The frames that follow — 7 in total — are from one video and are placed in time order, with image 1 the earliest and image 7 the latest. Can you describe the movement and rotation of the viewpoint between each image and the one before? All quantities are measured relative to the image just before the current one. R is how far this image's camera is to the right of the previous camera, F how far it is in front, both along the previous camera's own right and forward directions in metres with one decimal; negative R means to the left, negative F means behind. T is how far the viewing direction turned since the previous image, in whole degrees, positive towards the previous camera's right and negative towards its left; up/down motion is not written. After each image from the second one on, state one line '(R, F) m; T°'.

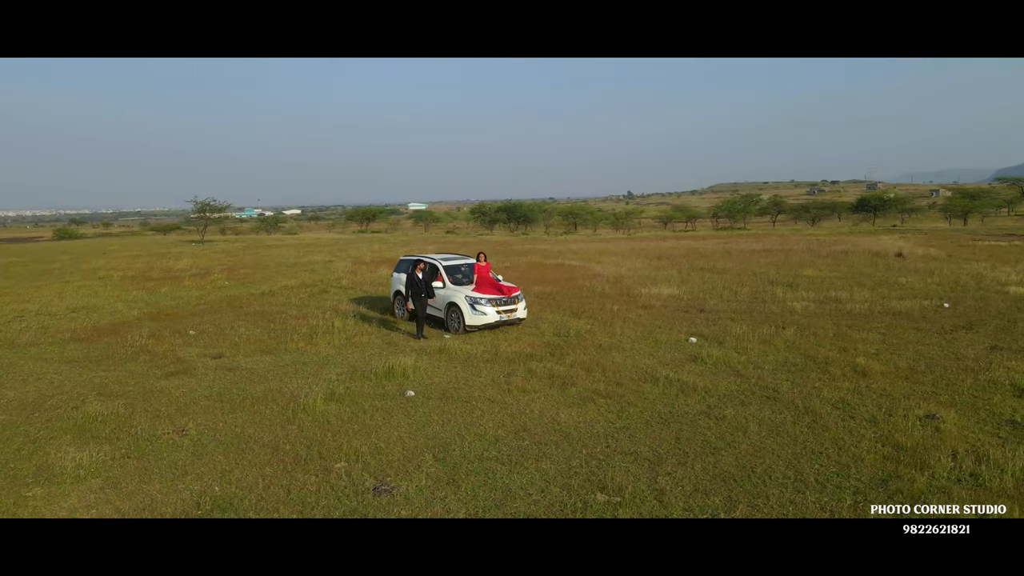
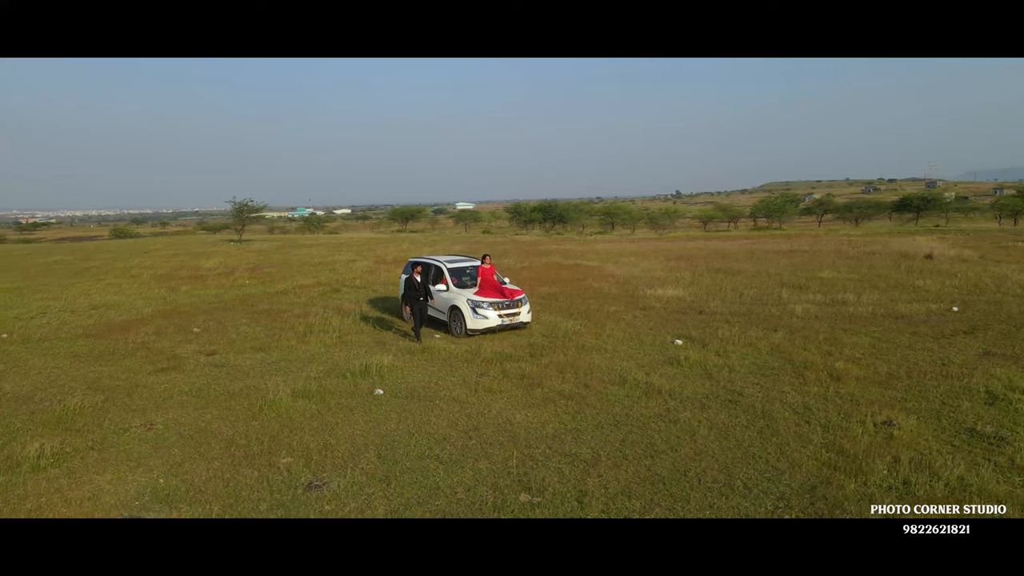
(+0.8, 0.0) m; -3°
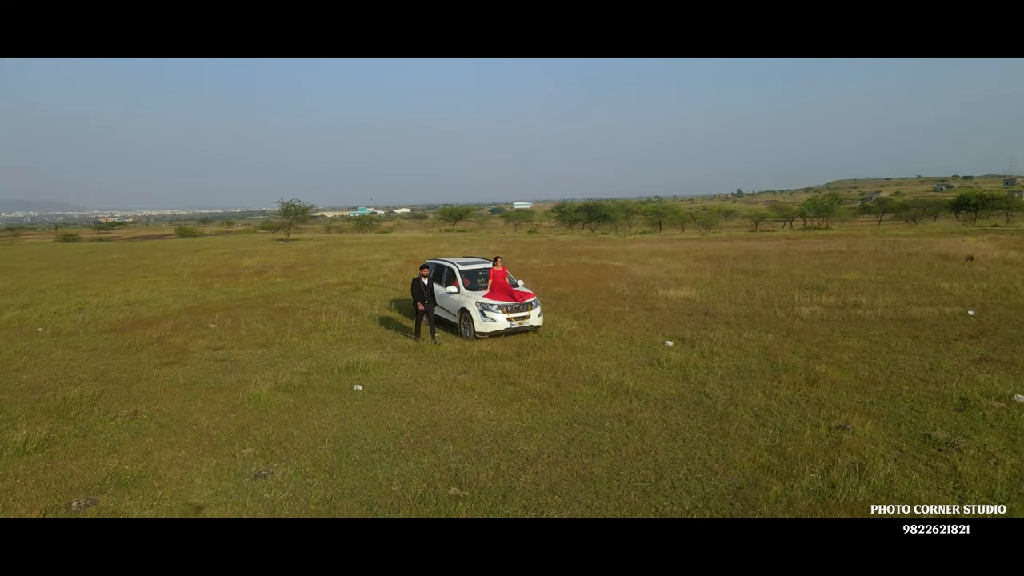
(+0.8, -0.1) m; -4°
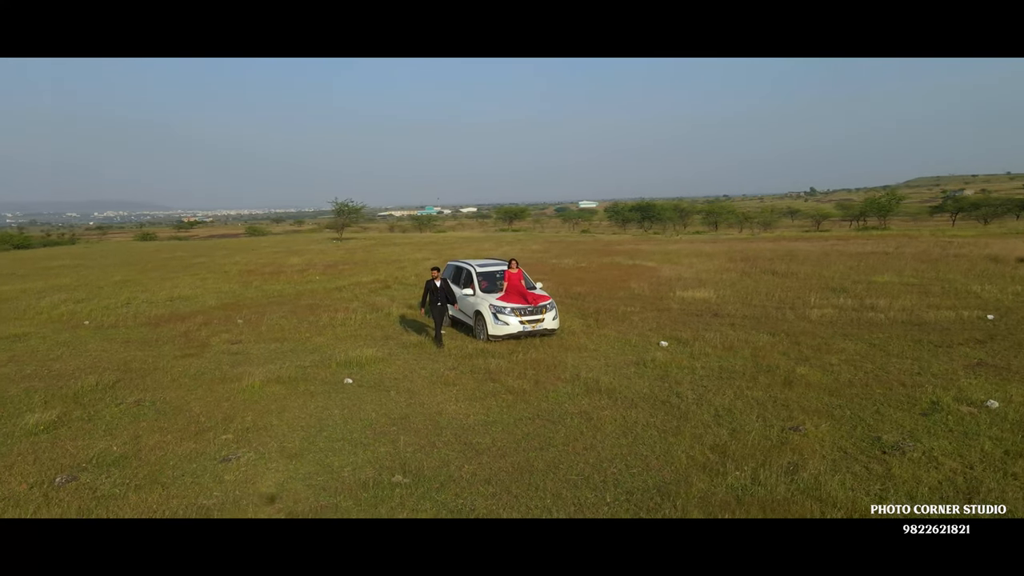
(+0.8, -0.2) m; -5°
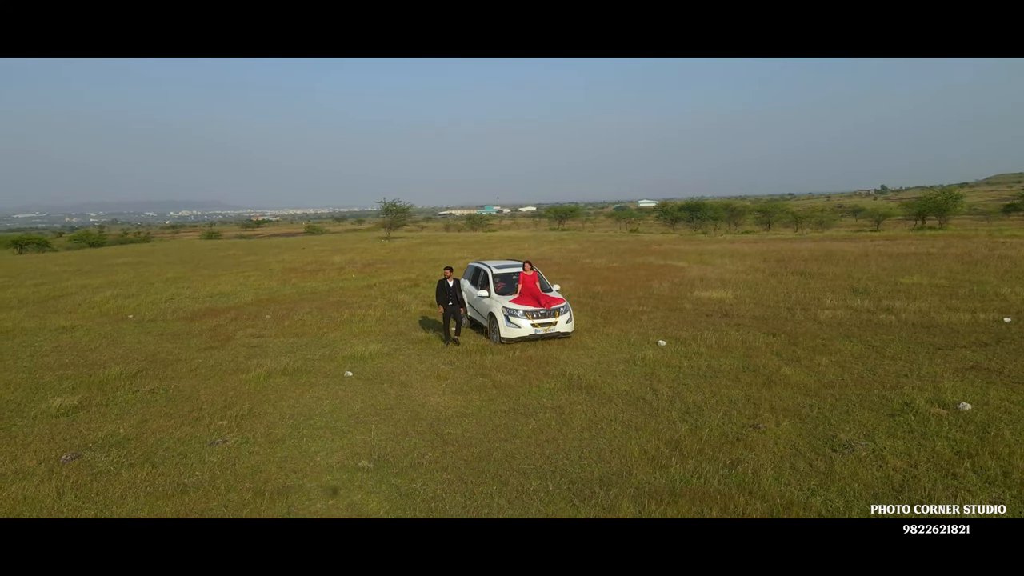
(+0.7, -0.3) m; -4°
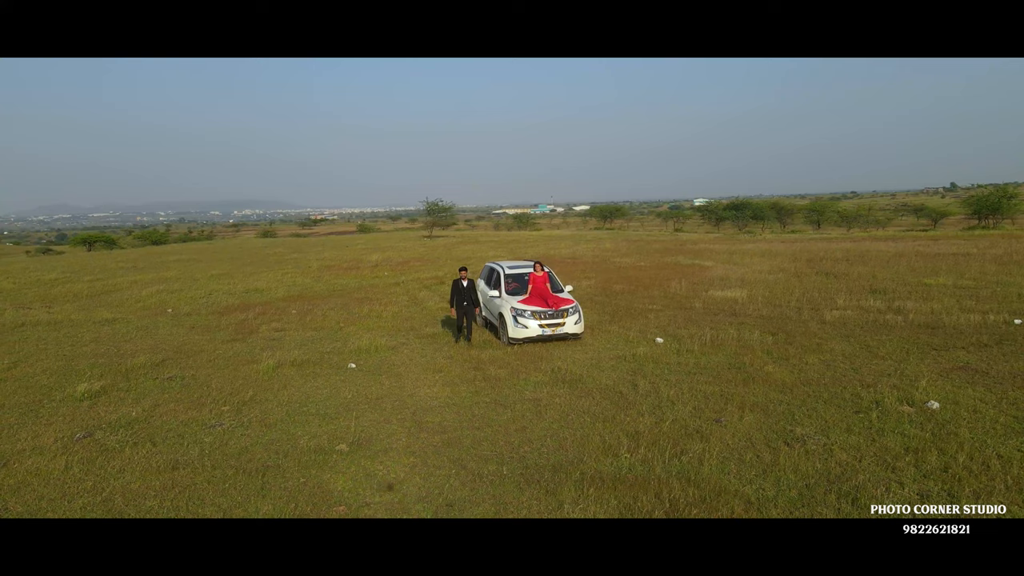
(+0.7, -0.3) m; -4°
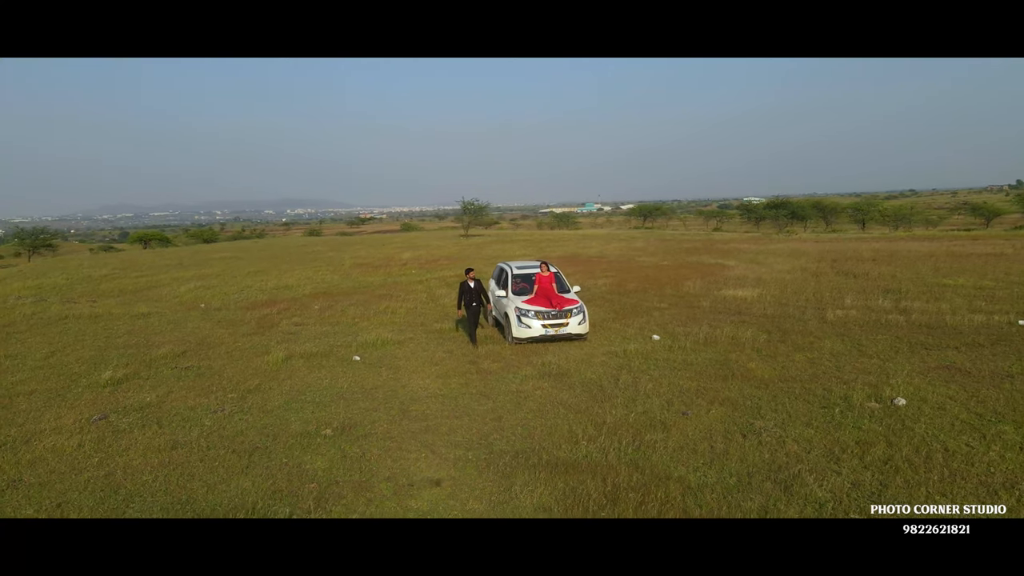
(+0.6, -0.3) m; -3°
